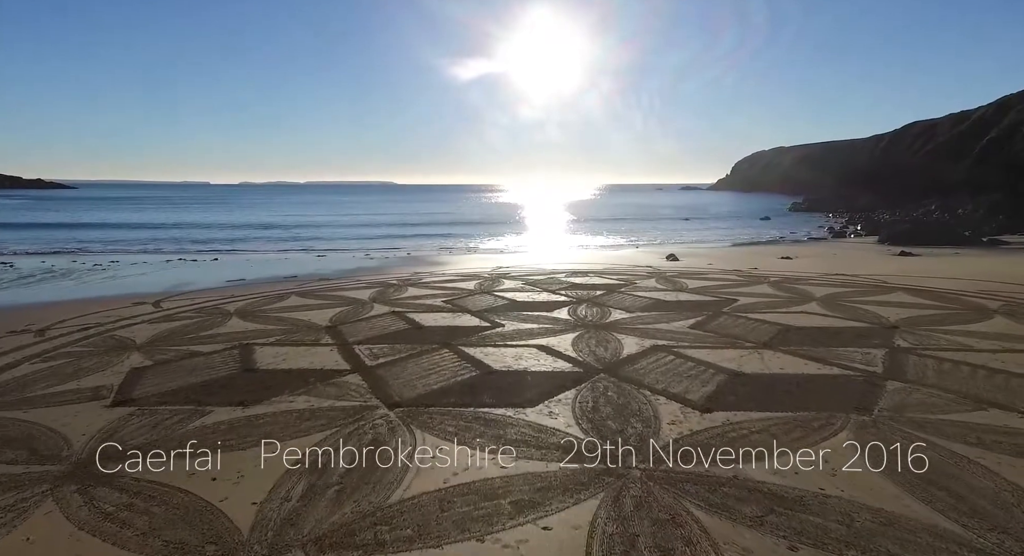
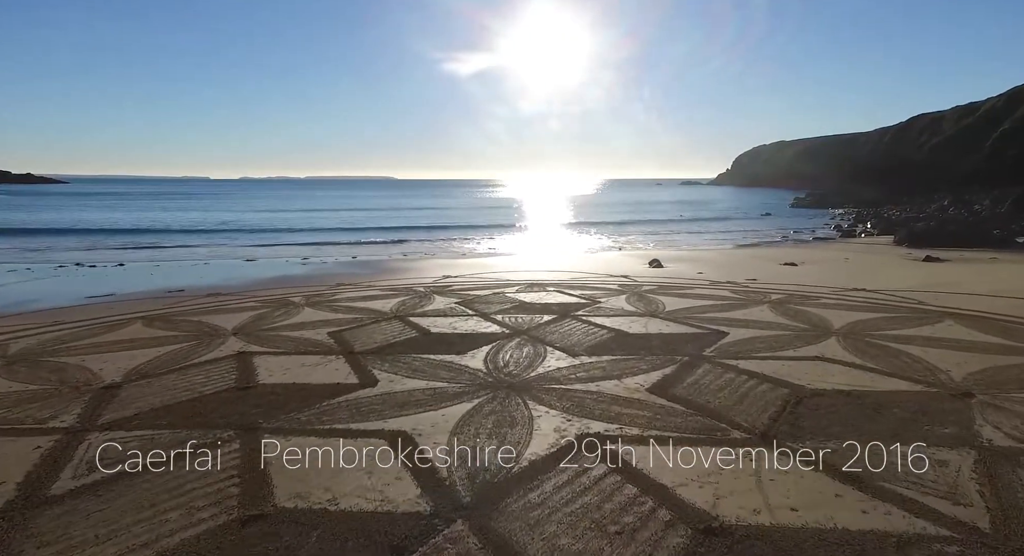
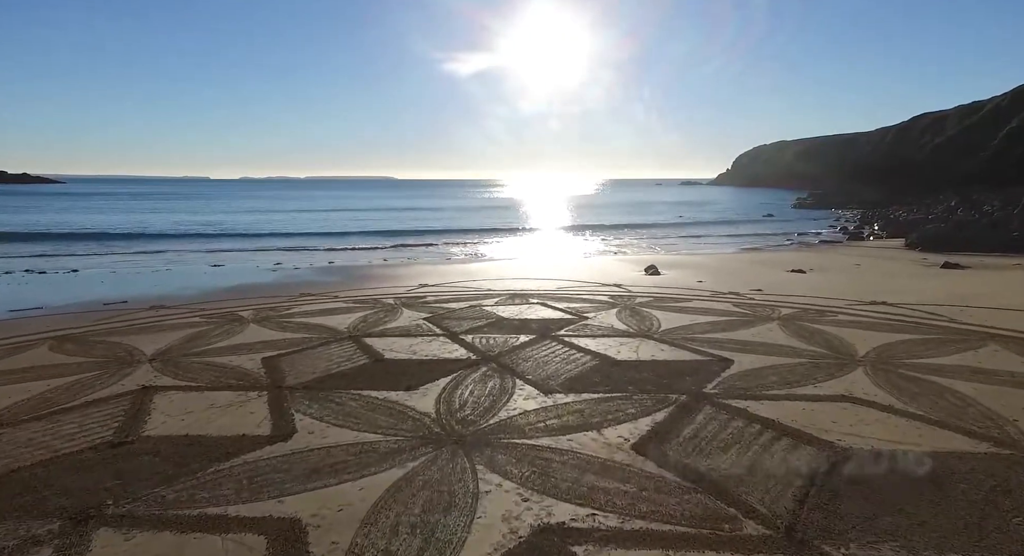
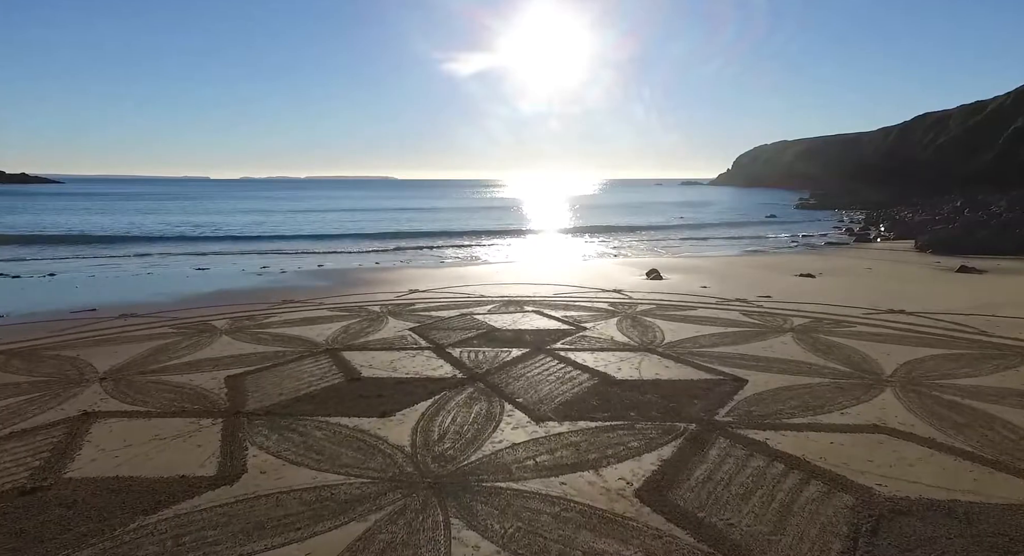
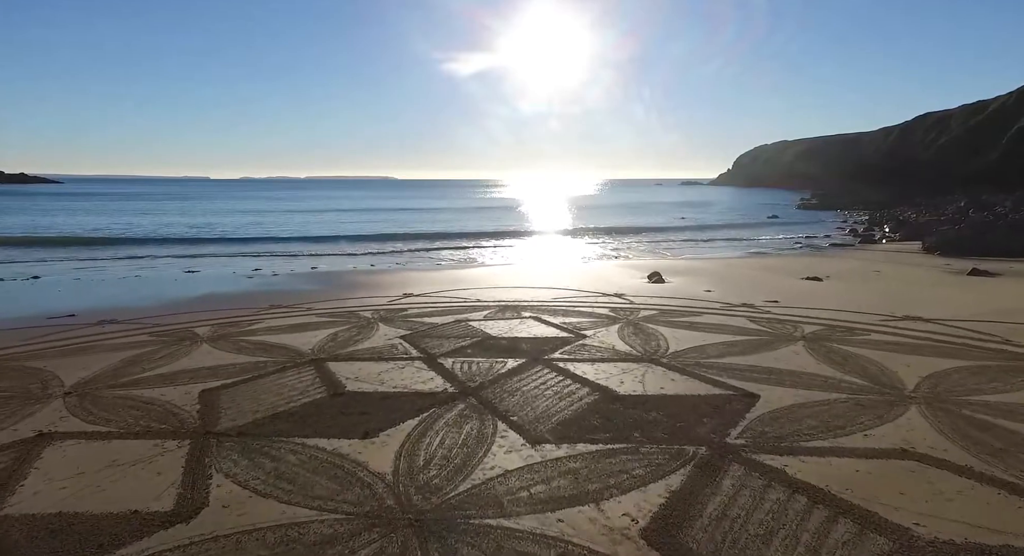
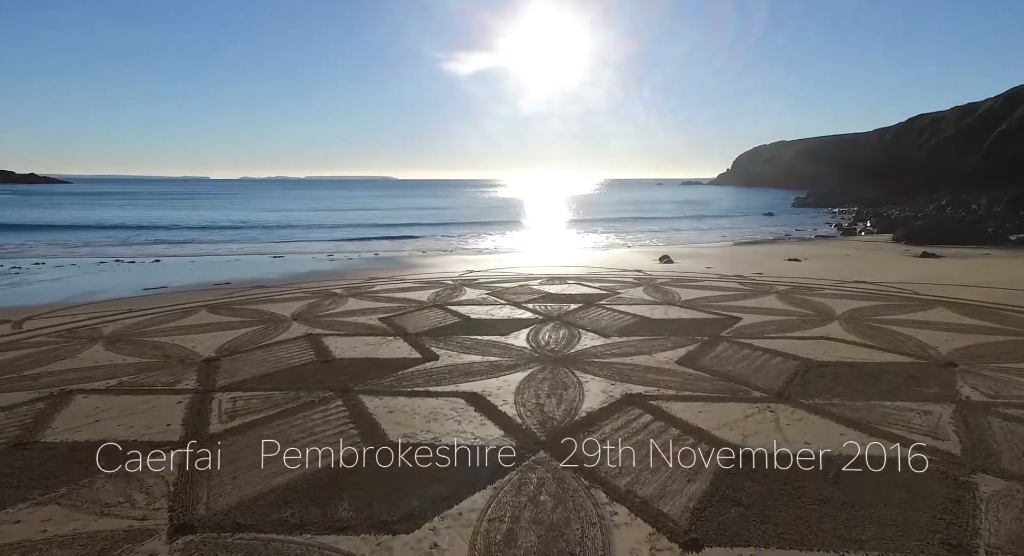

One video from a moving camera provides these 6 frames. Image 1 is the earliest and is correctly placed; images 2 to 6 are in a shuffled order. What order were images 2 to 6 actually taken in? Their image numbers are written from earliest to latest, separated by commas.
6, 2, 3, 4, 5
